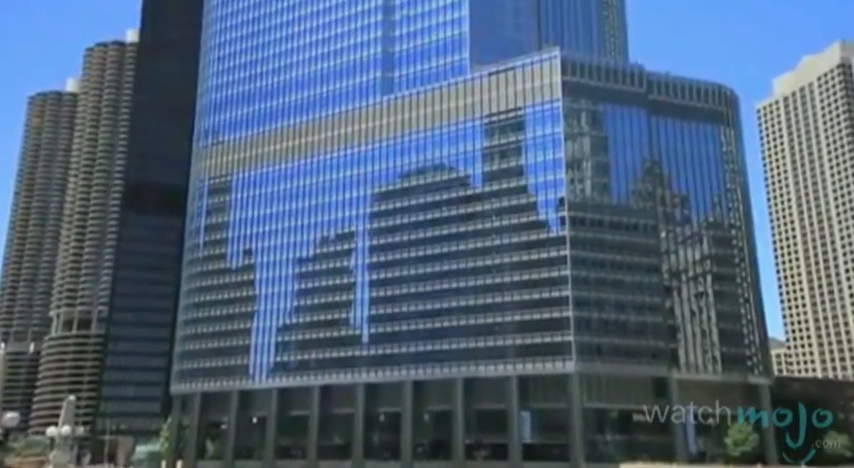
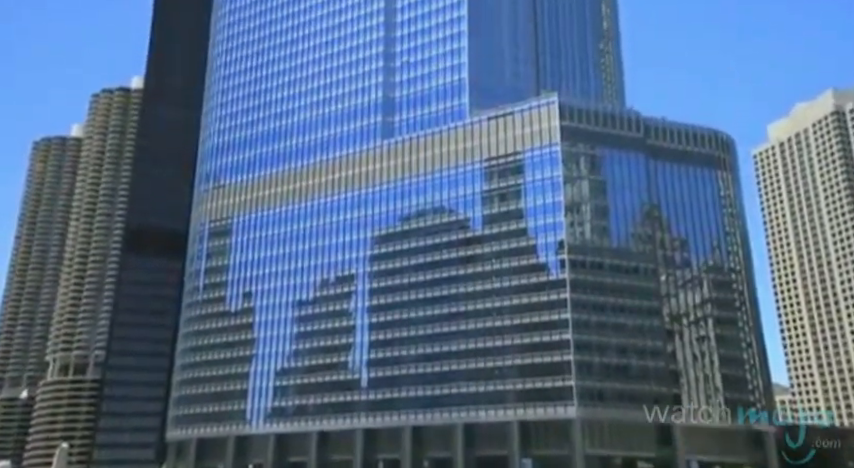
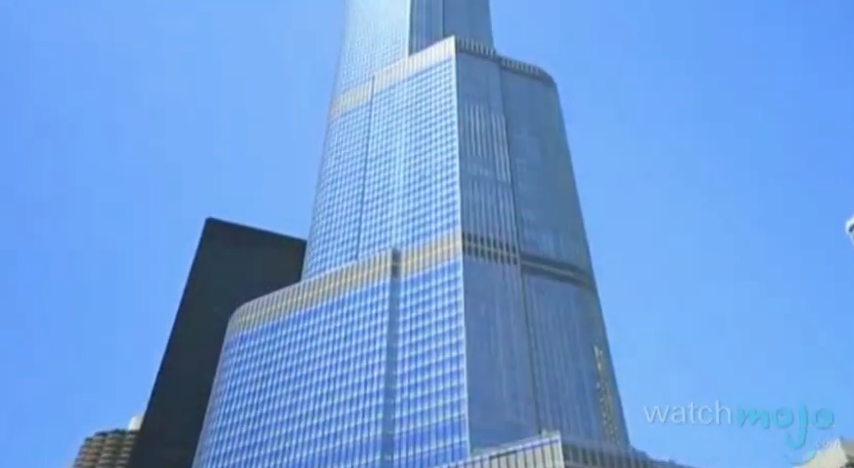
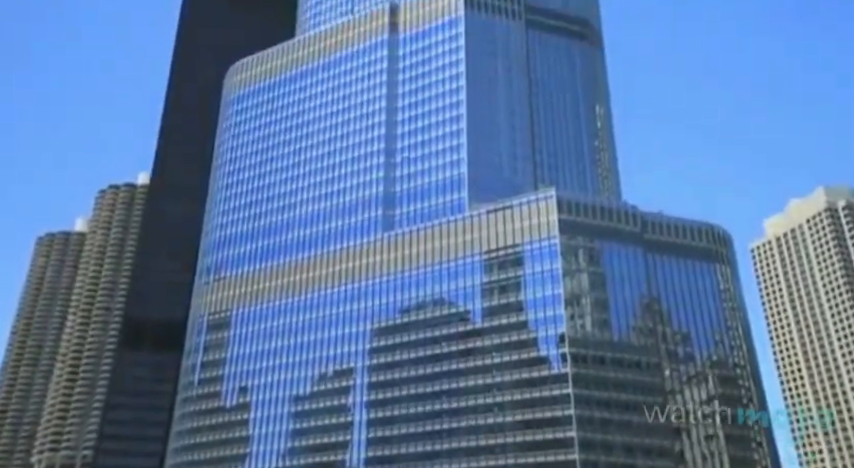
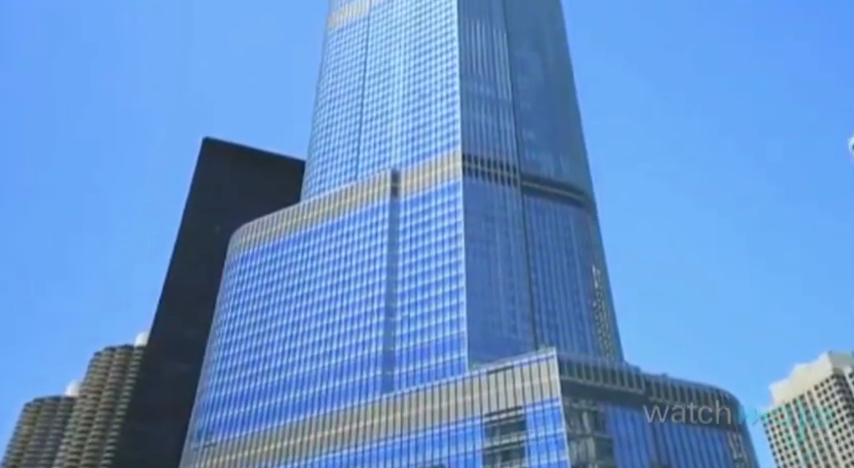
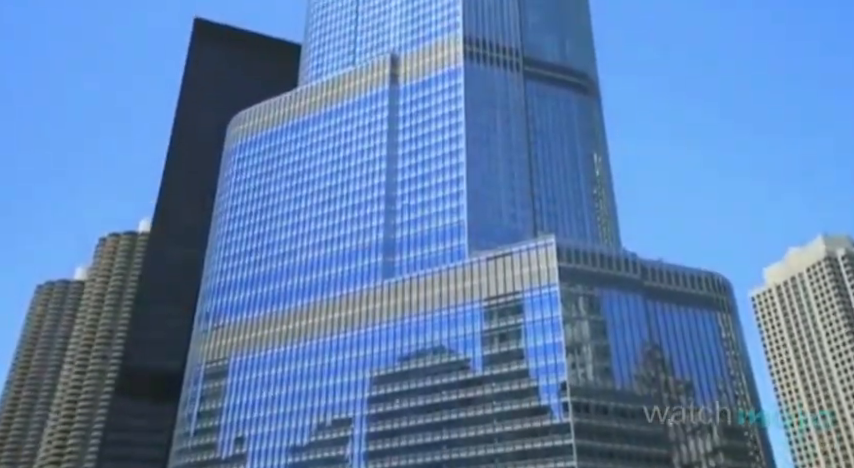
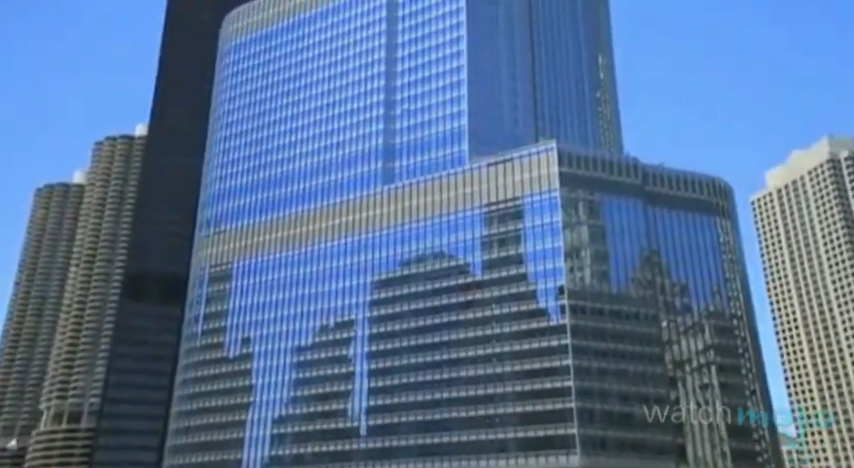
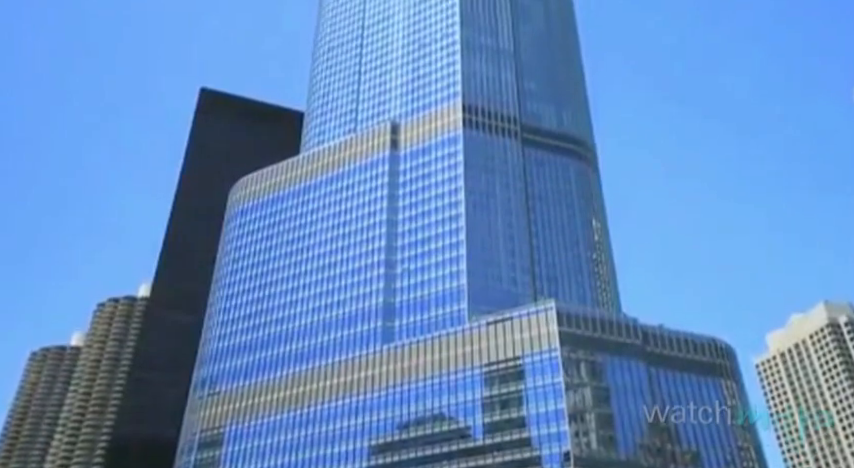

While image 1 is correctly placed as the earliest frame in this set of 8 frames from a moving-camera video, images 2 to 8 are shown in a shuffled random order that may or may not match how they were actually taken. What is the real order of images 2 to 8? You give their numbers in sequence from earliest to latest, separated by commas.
2, 7, 4, 6, 8, 5, 3
